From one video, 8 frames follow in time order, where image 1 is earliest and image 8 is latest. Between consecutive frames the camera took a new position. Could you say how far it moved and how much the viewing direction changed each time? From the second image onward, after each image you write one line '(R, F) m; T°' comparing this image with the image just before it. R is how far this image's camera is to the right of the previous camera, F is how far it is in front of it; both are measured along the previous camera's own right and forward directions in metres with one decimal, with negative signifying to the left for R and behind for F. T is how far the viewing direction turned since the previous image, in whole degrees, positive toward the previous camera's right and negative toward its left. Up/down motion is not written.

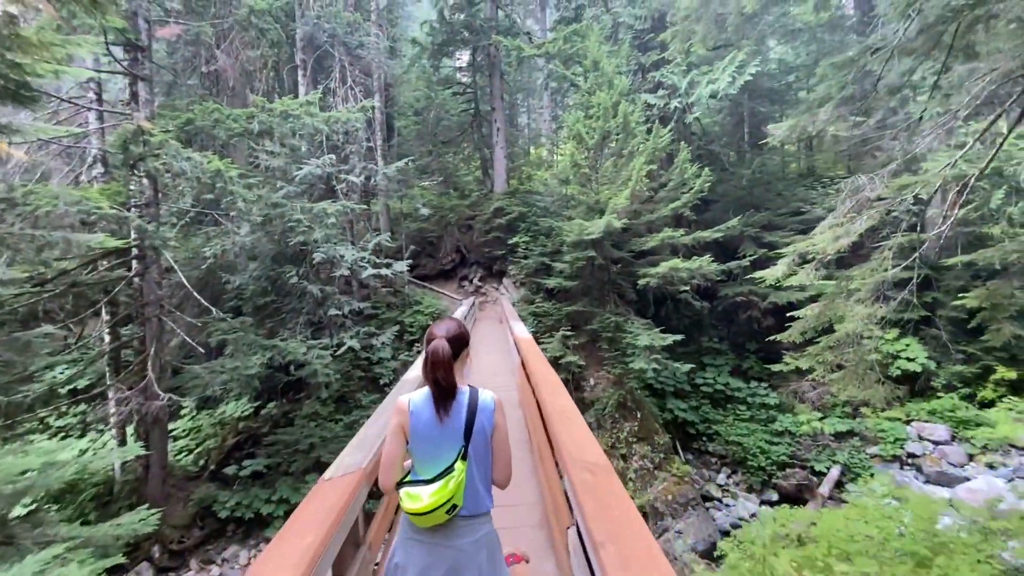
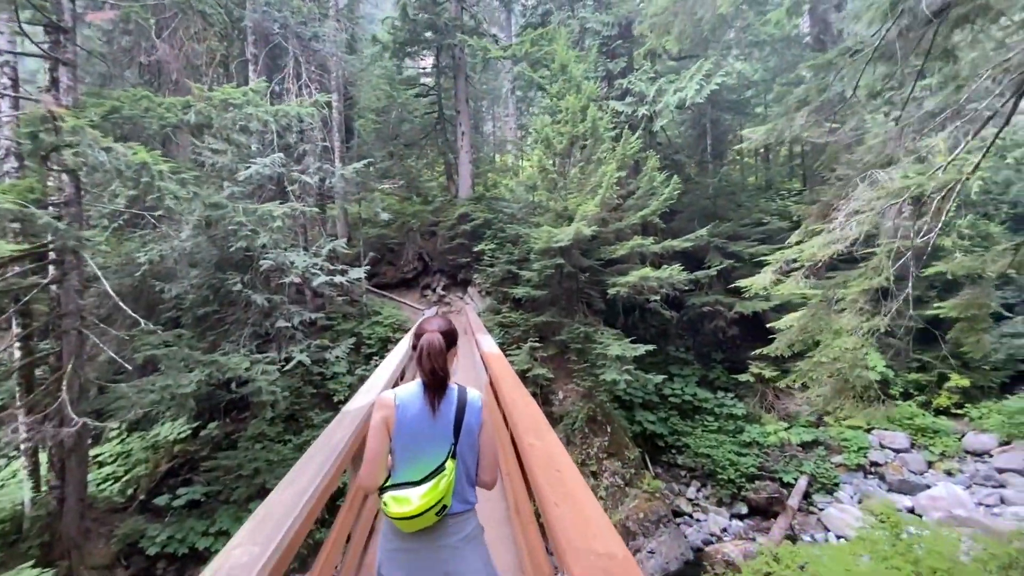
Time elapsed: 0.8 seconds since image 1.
(0.0, +0.4) m; +4°
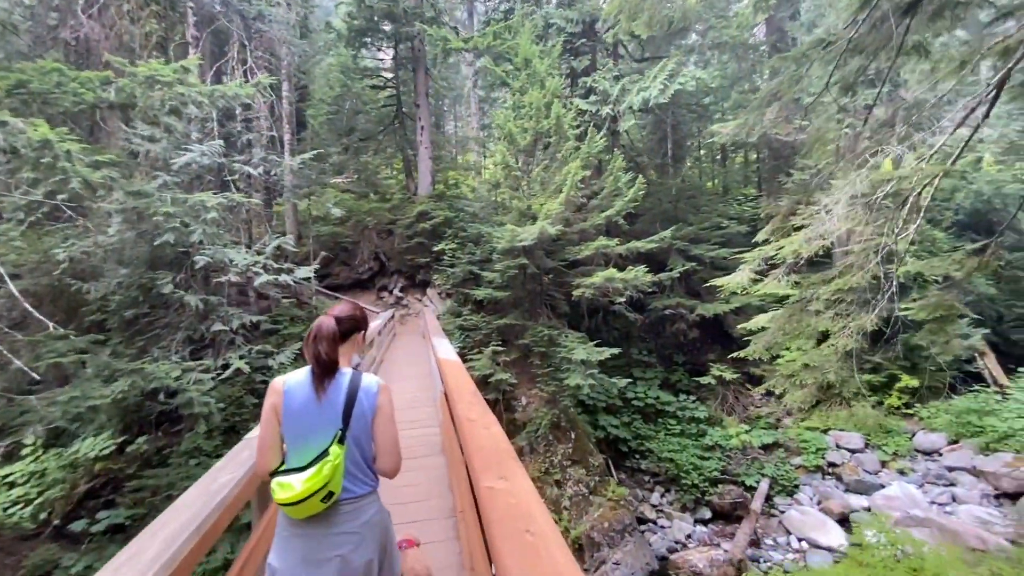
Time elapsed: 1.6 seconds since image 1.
(0.0, +0.3) m; +4°
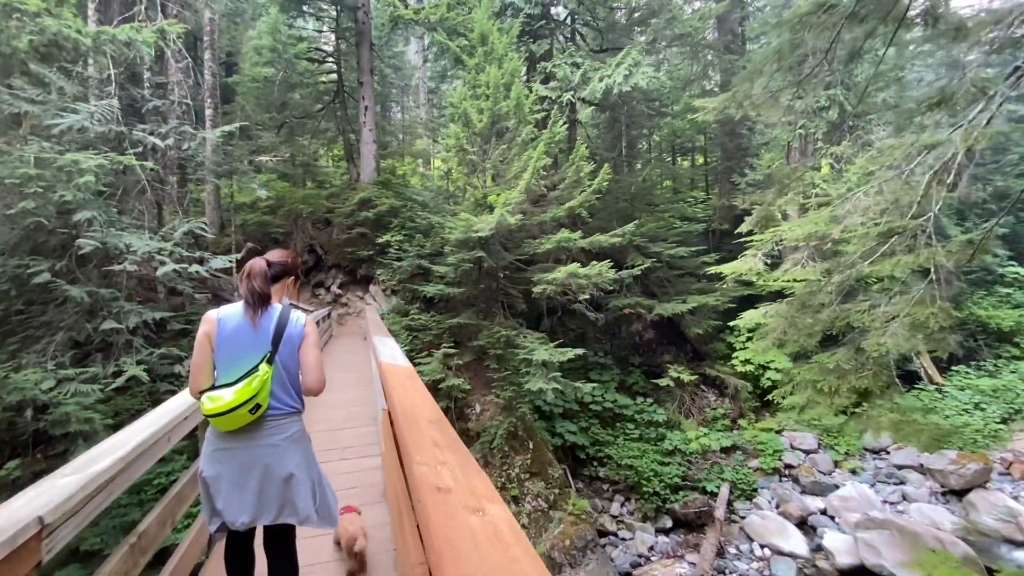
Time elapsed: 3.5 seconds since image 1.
(-0.1, +0.6) m; +6°
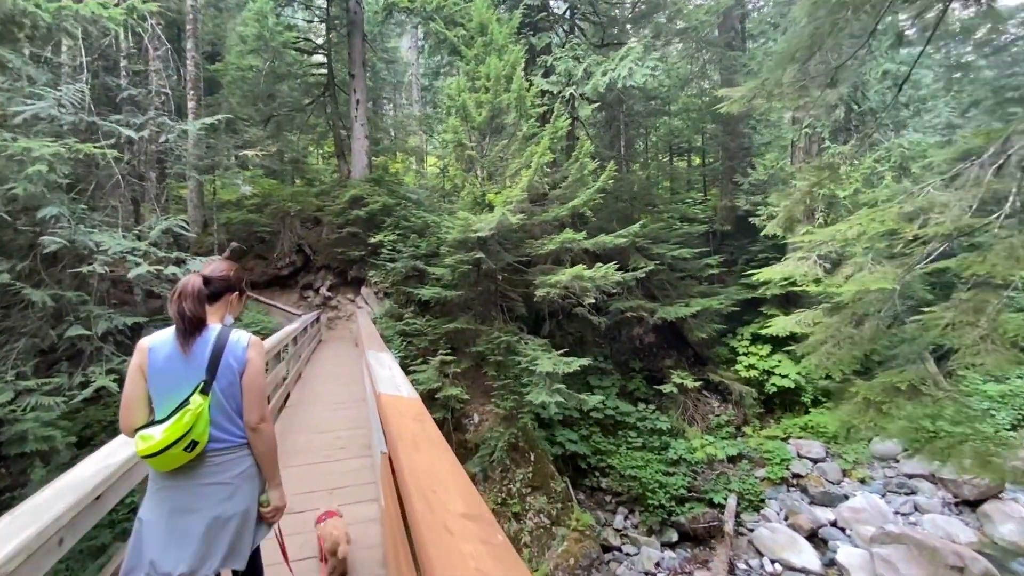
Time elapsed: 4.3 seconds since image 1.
(-0.1, +0.3) m; +1°
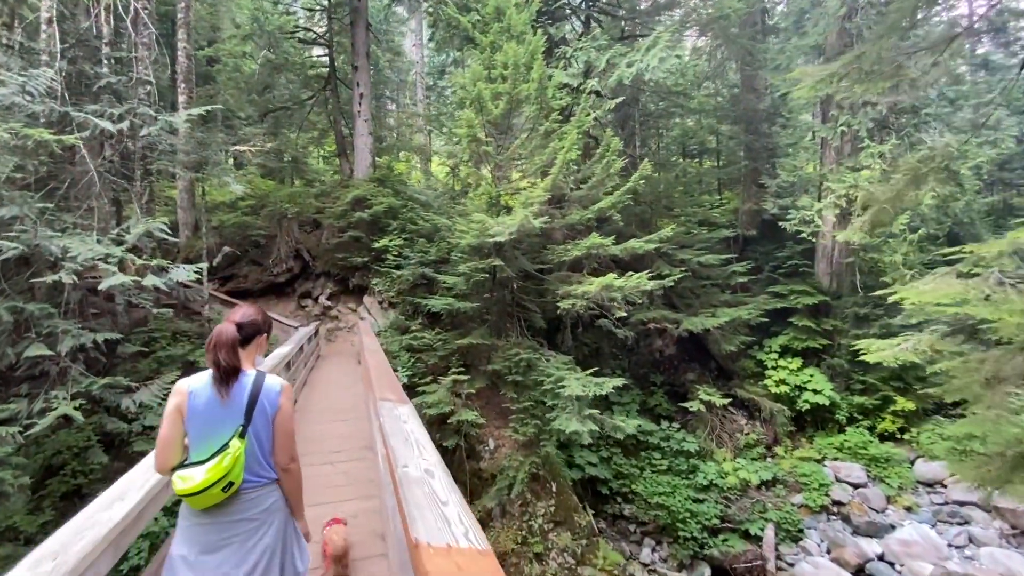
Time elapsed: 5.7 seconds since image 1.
(-0.2, +0.6) m; 0°
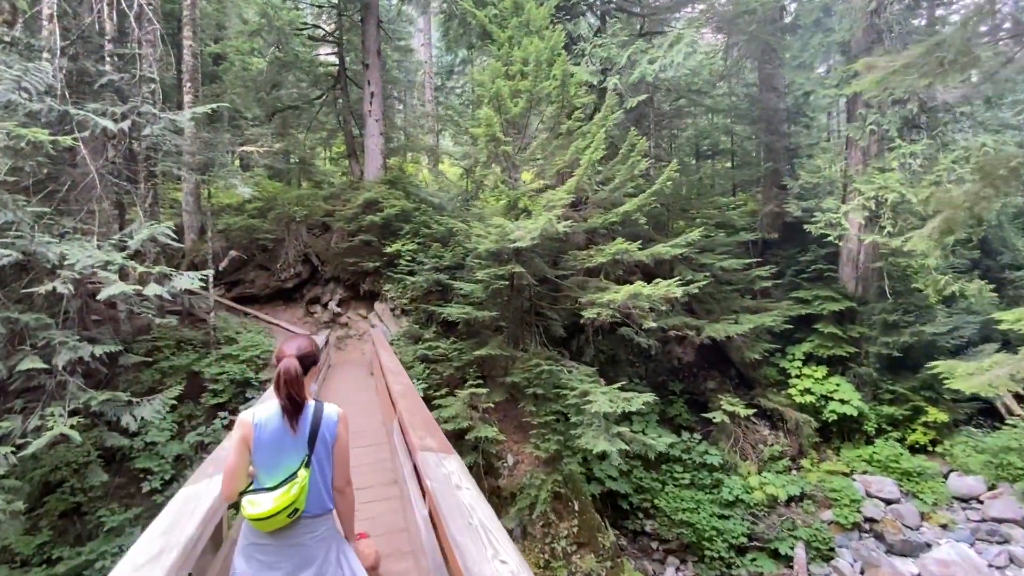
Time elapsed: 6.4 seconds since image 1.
(-0.2, +0.3) m; -1°
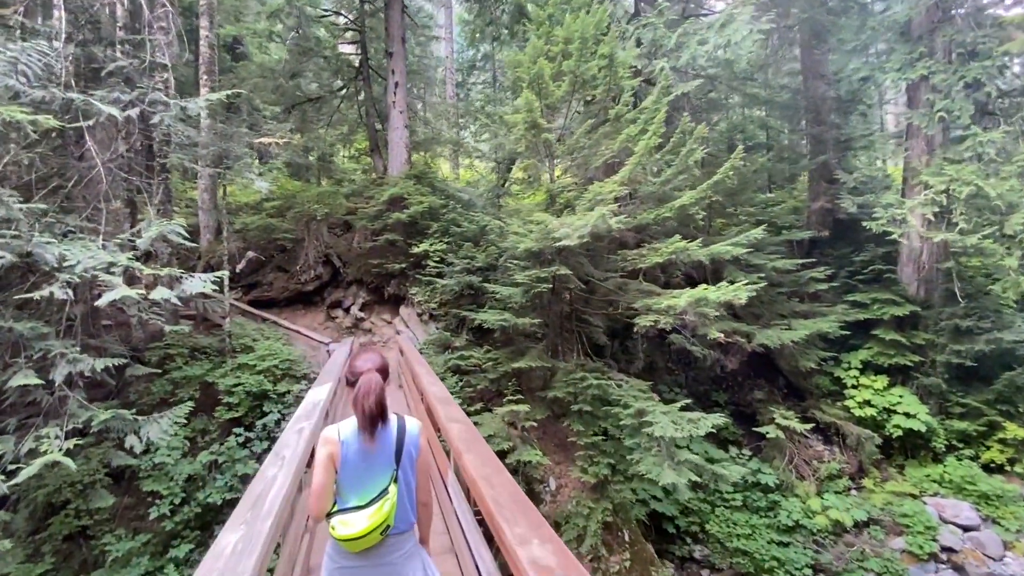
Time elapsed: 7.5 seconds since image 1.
(-0.3, +0.5) m; -2°
